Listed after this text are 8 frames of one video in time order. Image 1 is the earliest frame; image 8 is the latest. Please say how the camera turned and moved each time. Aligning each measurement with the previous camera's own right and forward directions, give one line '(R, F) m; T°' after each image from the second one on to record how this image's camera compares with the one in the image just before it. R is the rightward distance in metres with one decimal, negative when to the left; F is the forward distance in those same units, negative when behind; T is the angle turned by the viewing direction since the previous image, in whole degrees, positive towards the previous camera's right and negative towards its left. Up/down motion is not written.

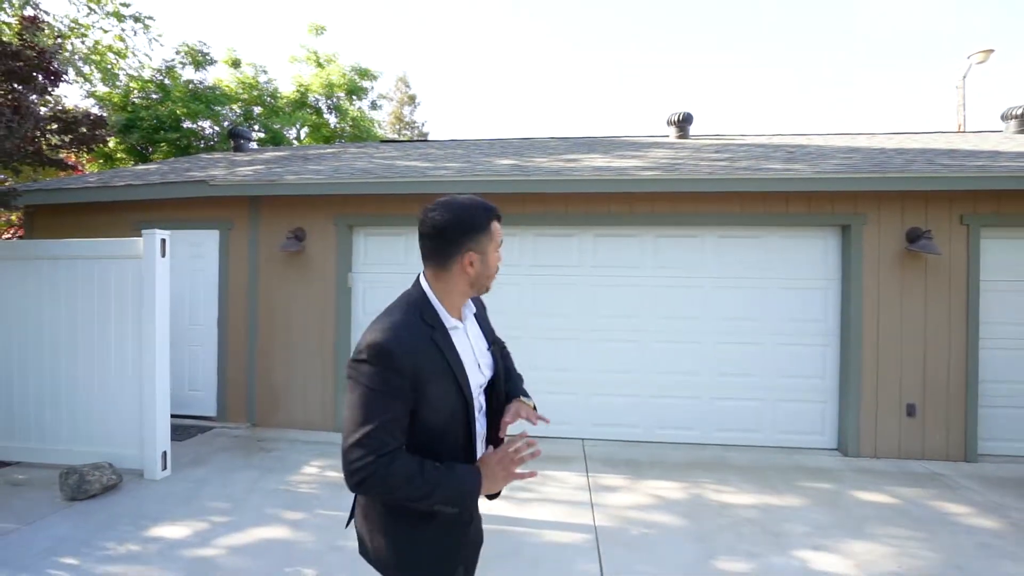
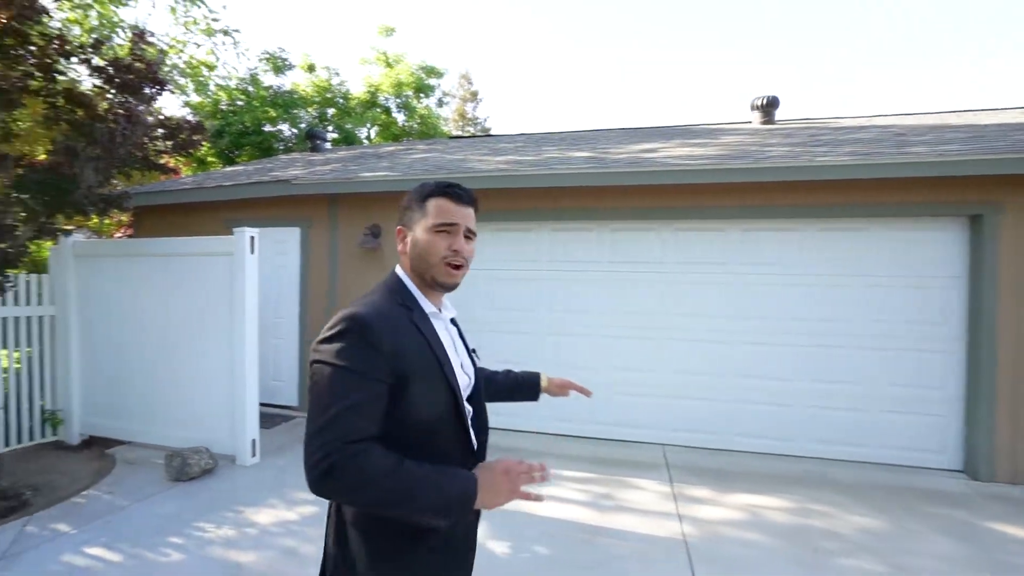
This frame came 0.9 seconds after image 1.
(-0.2, +0.2) m; -7°
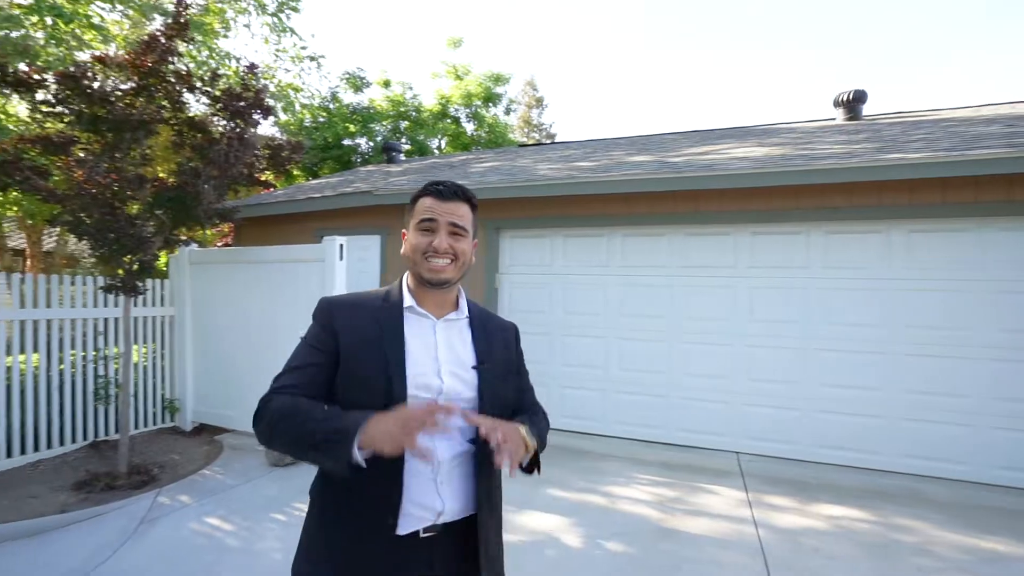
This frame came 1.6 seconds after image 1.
(-0.1, -0.2) m; -7°
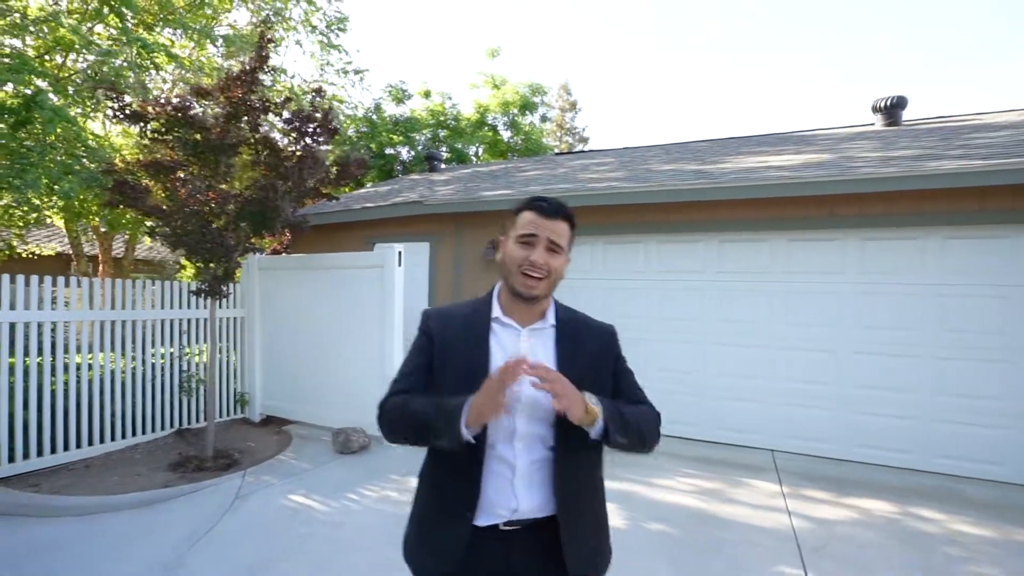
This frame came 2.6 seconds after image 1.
(-0.2, -0.4) m; -3°
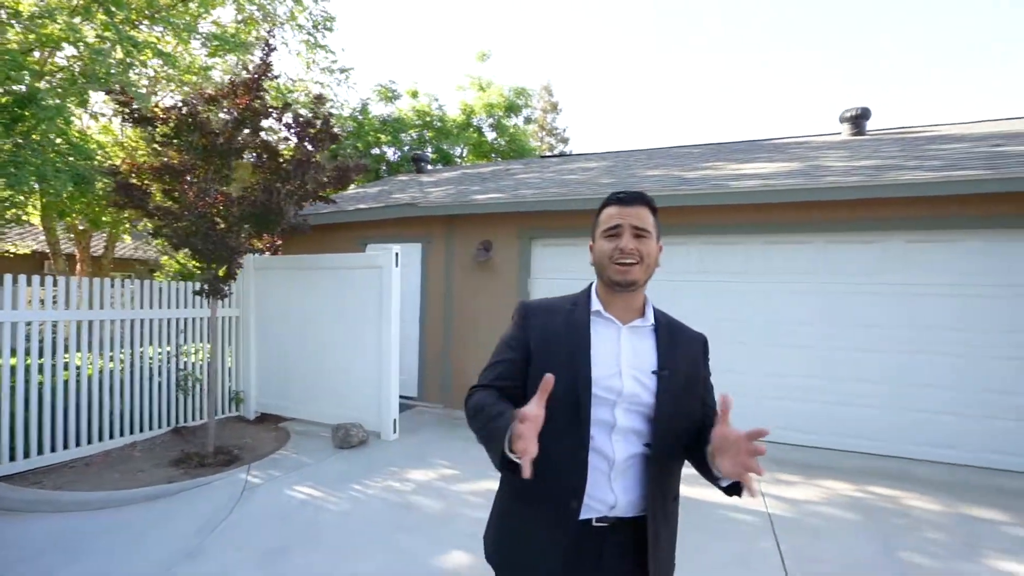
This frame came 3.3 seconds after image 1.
(-0.2, -0.3) m; +2°
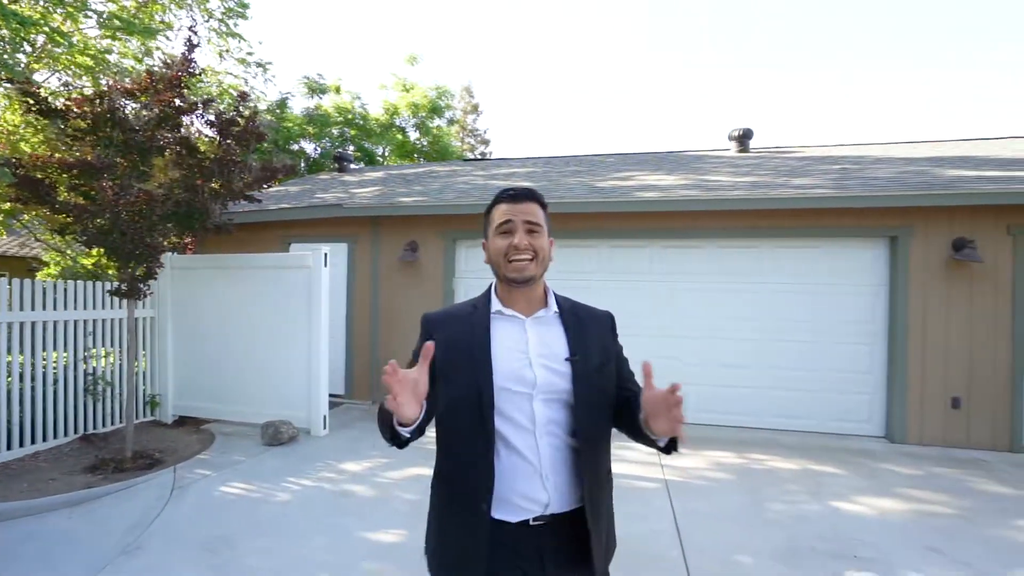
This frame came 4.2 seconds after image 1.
(-0.1, -0.4) m; +9°
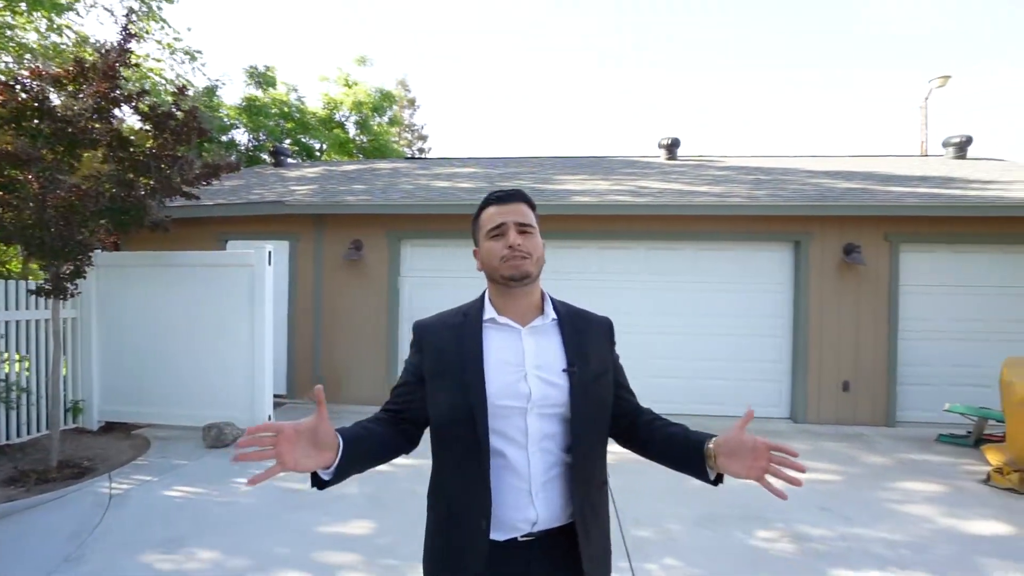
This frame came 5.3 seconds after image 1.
(-0.1, -0.3) m; +7°
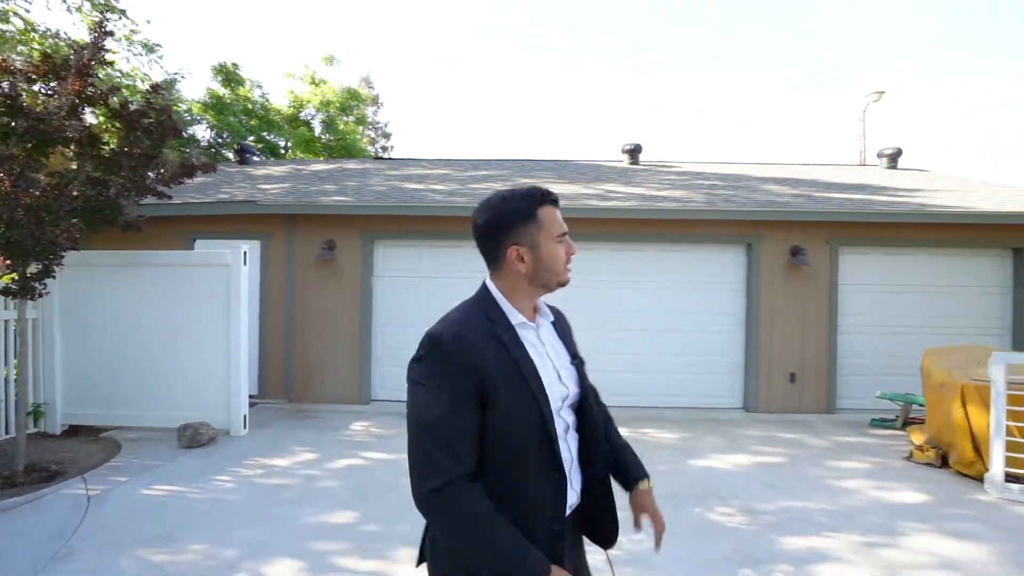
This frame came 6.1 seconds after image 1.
(-0.1, -0.3) m; +4°
